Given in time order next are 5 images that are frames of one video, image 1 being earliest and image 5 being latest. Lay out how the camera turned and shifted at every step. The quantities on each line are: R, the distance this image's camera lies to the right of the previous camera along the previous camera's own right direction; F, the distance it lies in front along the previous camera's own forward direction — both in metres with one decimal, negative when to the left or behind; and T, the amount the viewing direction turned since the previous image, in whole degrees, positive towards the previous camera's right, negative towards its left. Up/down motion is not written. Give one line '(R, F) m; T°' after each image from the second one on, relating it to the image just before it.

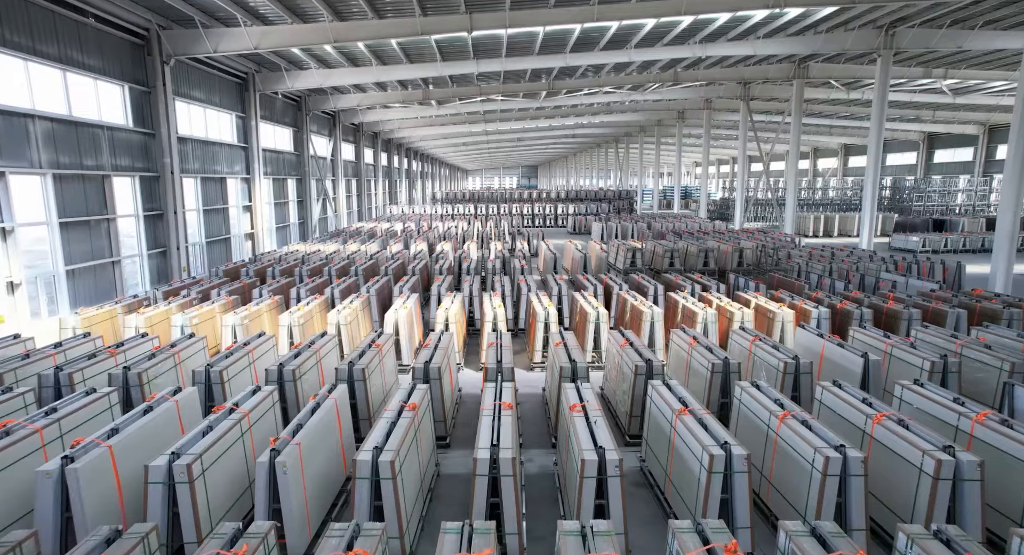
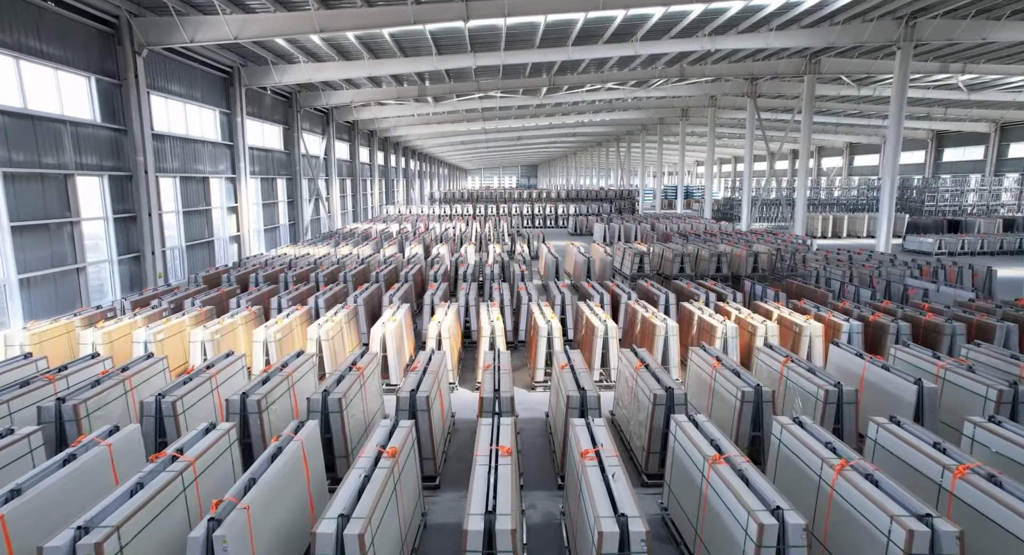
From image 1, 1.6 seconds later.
(0.0, +0.9) m; 0°
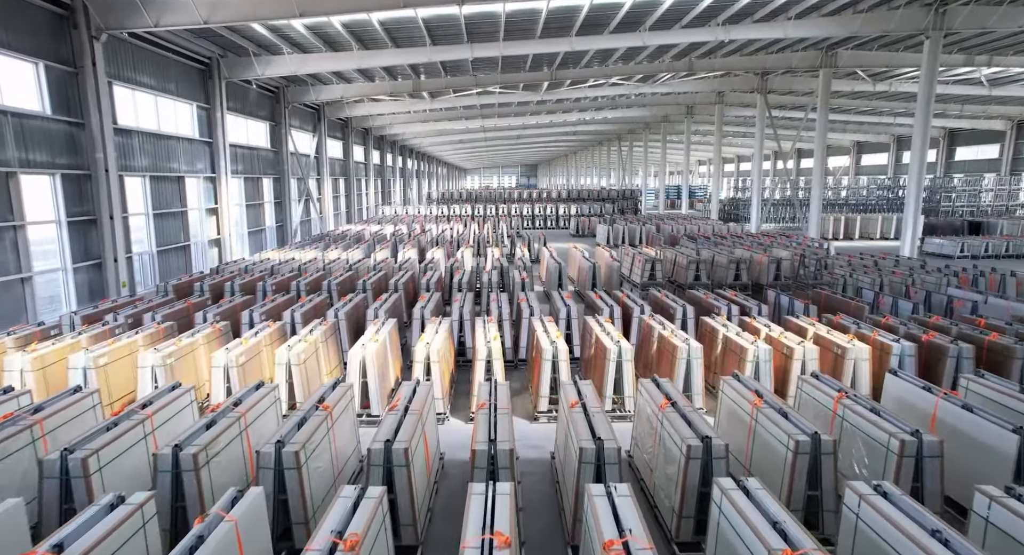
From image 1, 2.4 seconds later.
(0.0, +1.1) m; 0°
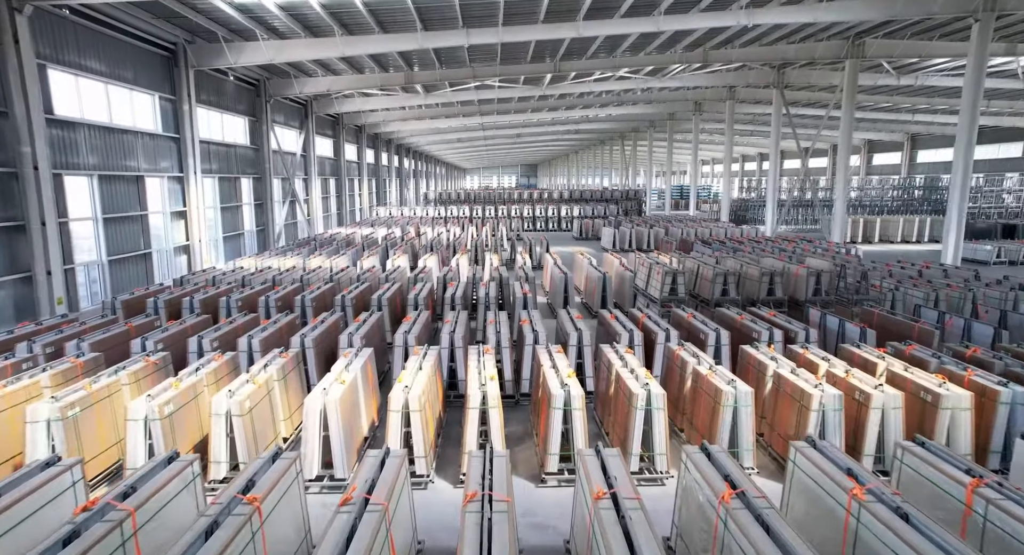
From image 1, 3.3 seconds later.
(0.0, +1.6) m; 0°
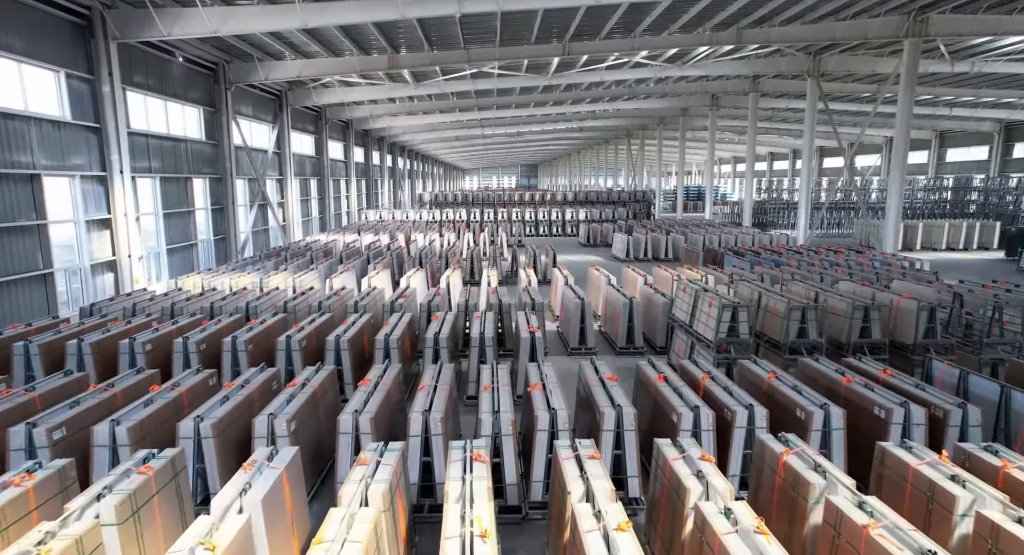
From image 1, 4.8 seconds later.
(-0.1, +2.9) m; 0°
